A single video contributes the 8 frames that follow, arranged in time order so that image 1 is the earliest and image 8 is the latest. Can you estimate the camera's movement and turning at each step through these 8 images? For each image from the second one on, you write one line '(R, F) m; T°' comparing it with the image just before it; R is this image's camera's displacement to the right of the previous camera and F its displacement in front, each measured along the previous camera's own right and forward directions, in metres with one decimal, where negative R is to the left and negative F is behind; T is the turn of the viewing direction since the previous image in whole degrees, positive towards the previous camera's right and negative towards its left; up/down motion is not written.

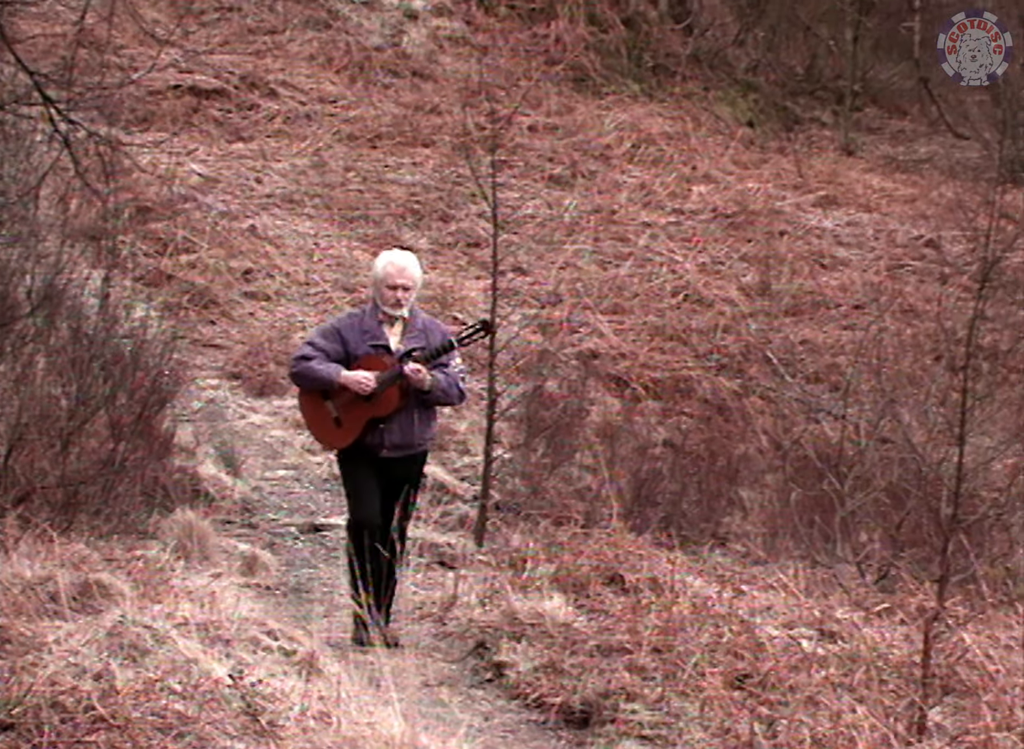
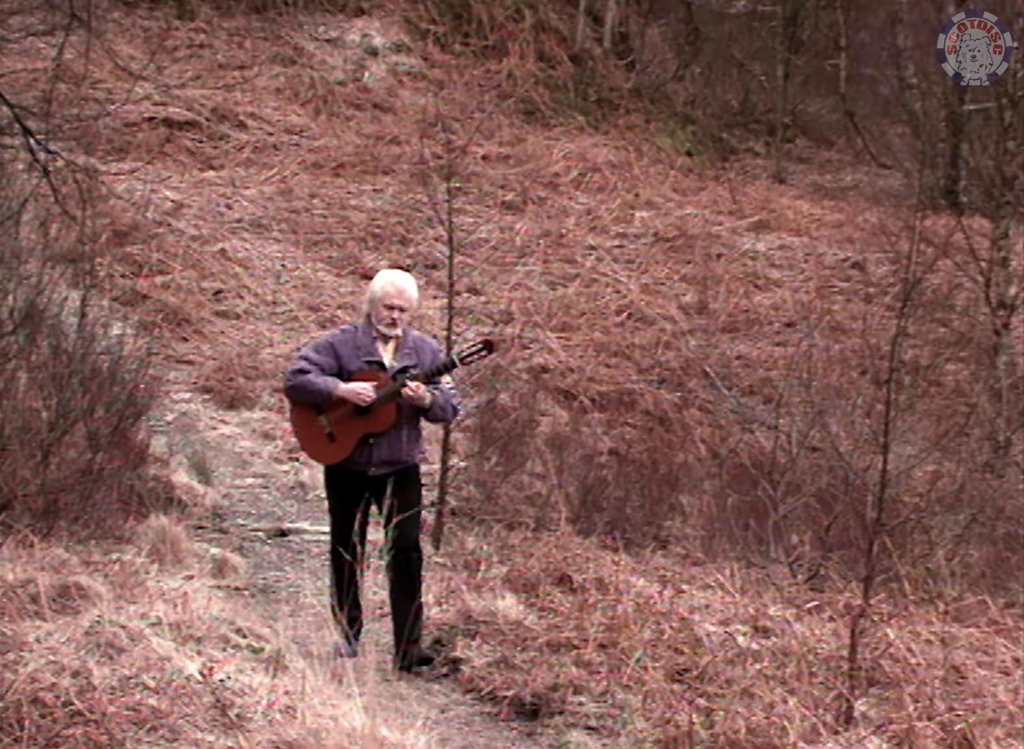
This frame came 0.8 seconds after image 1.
(+0.1, -0.3) m; +1°
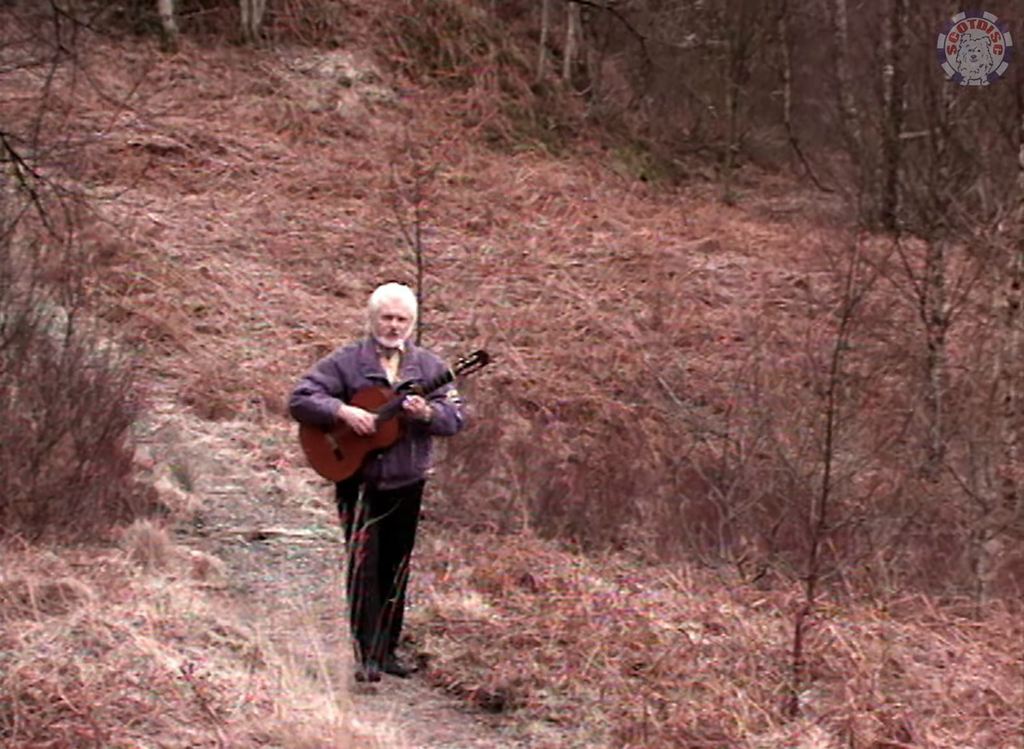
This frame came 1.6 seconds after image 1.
(+0.1, -0.2) m; +1°
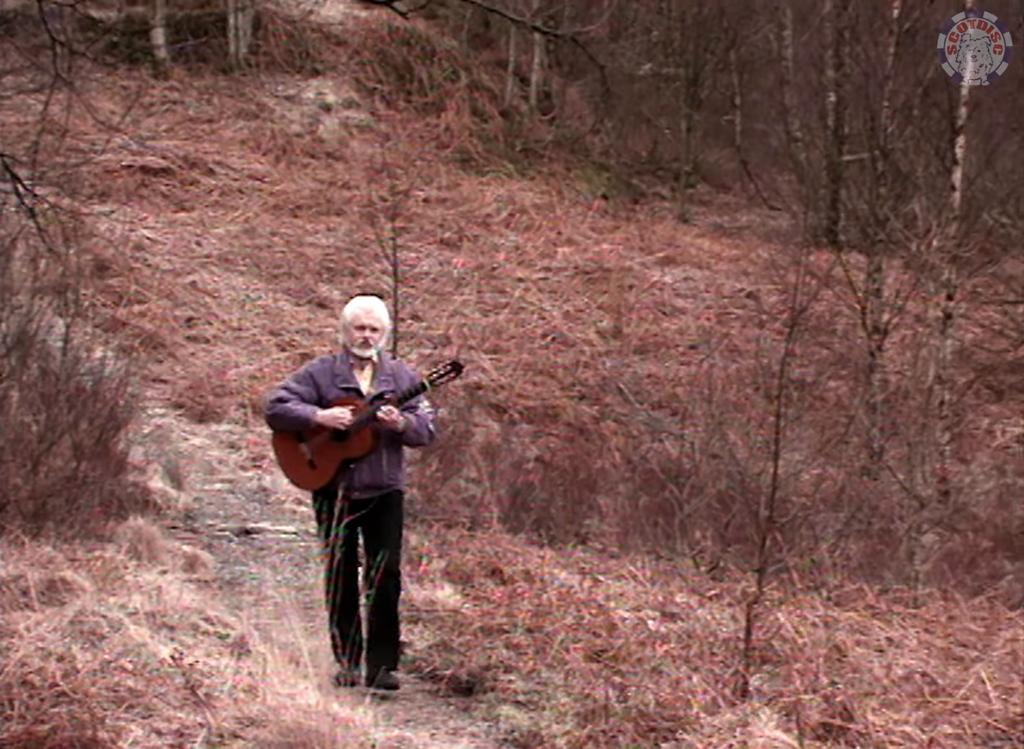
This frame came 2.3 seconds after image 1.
(+0.1, -0.3) m; +1°
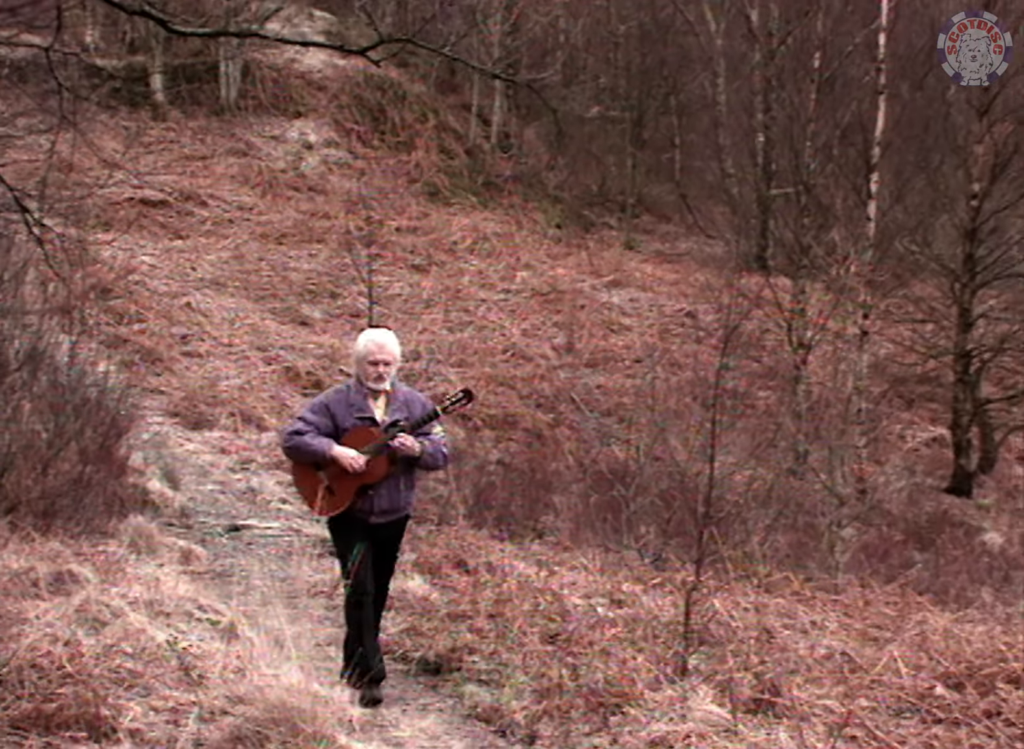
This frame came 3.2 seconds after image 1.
(+0.1, -0.5) m; +1°
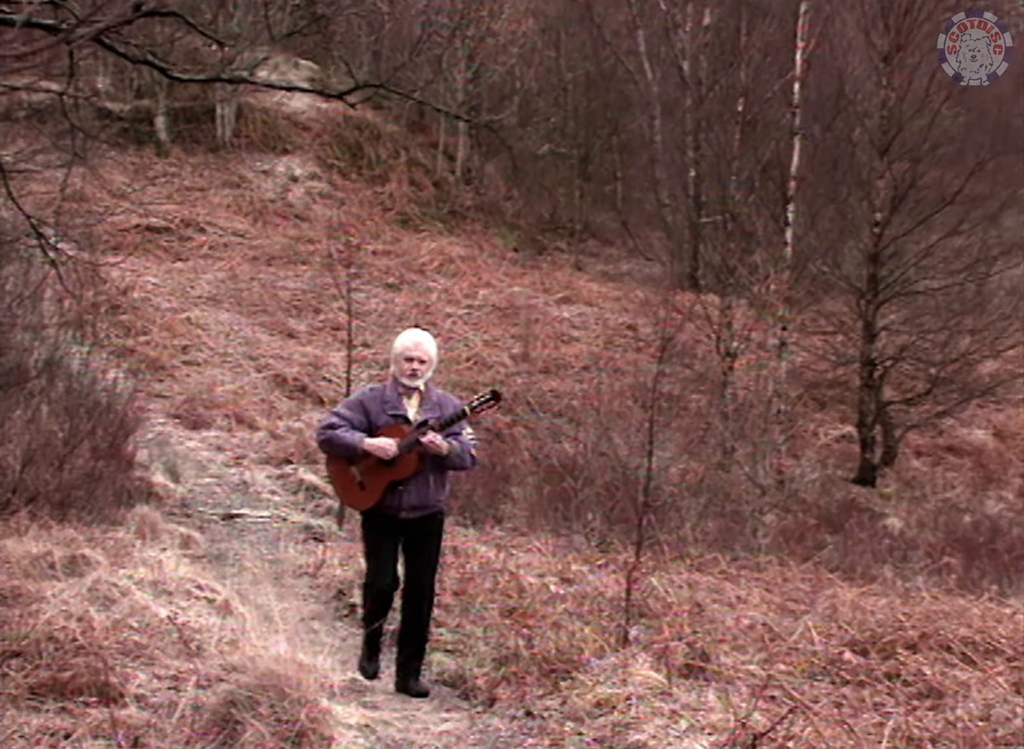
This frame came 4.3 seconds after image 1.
(+0.1, -0.7) m; +1°
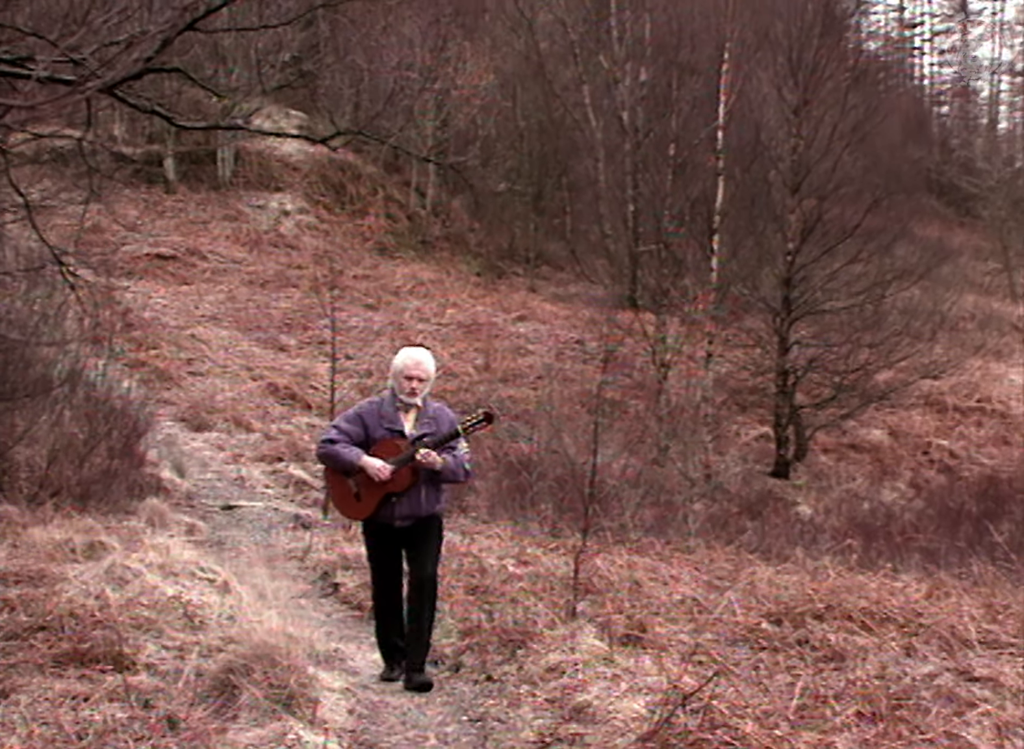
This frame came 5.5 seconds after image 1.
(+0.1, -0.9) m; +1°
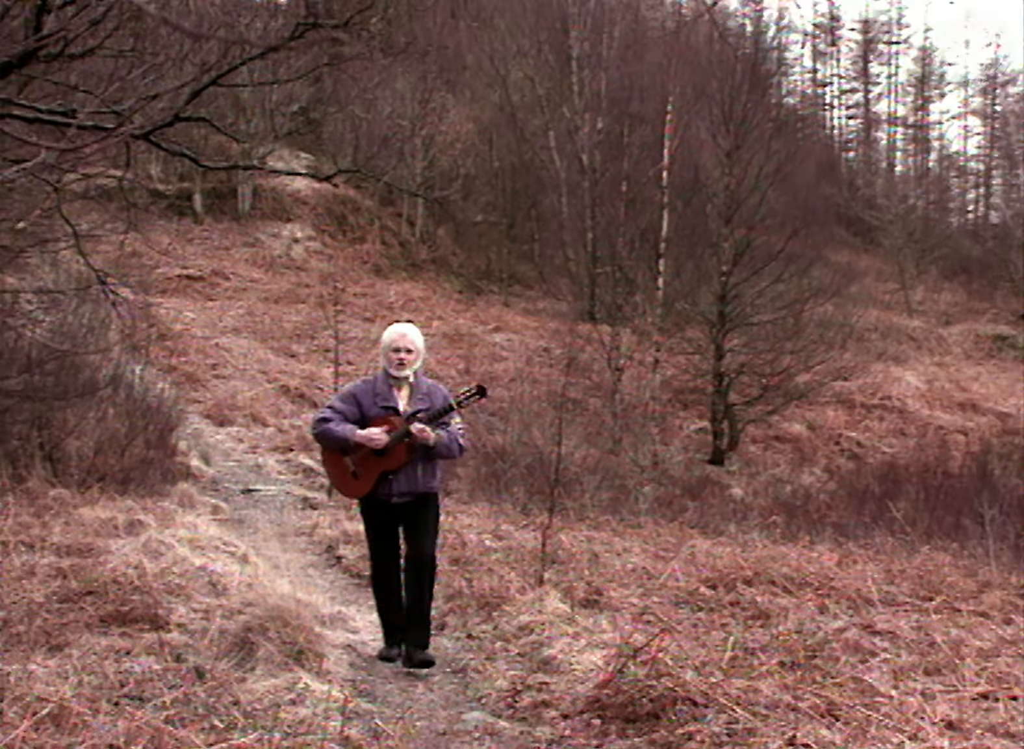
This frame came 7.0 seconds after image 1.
(+0.1, -1.1) m; 0°
